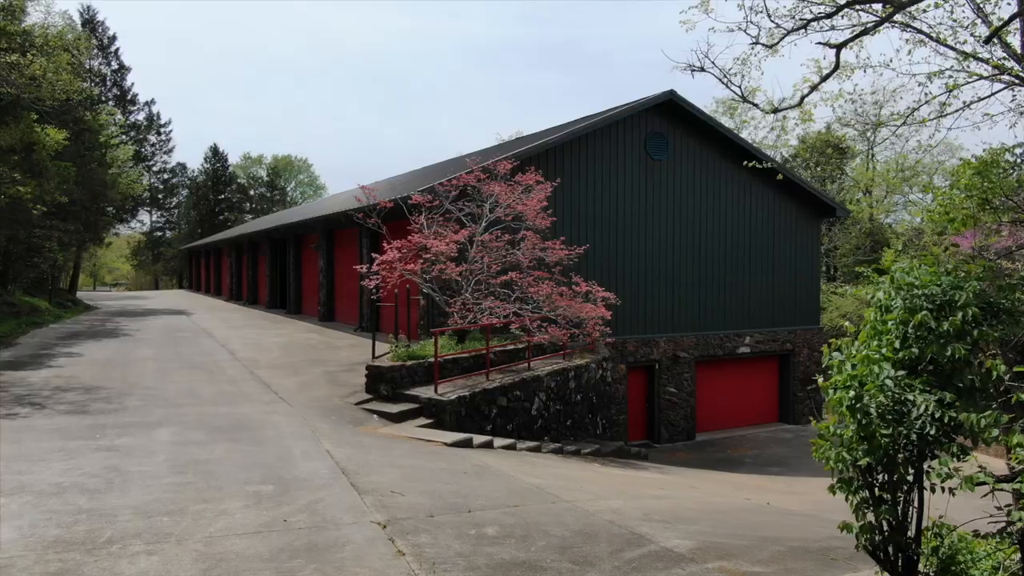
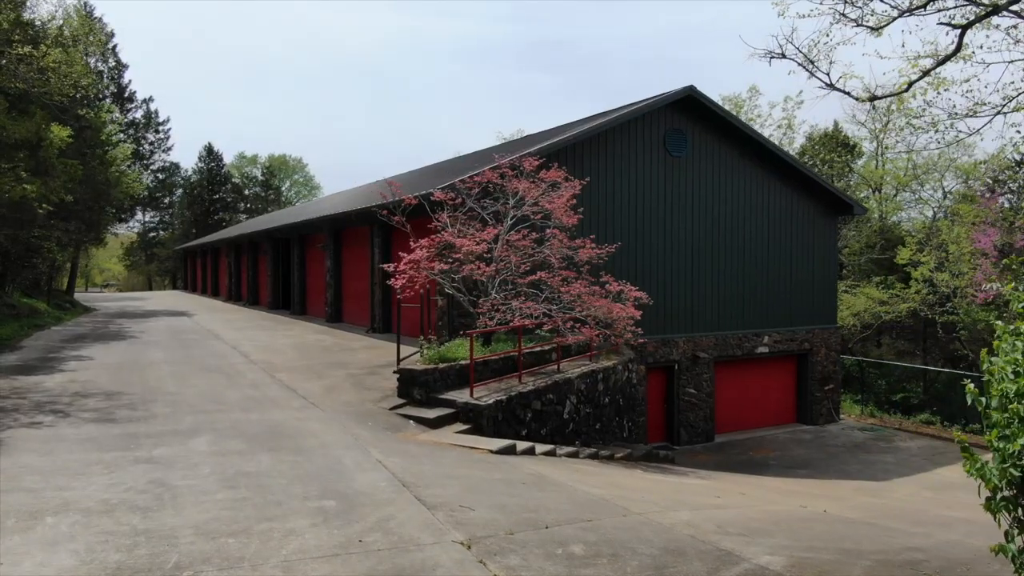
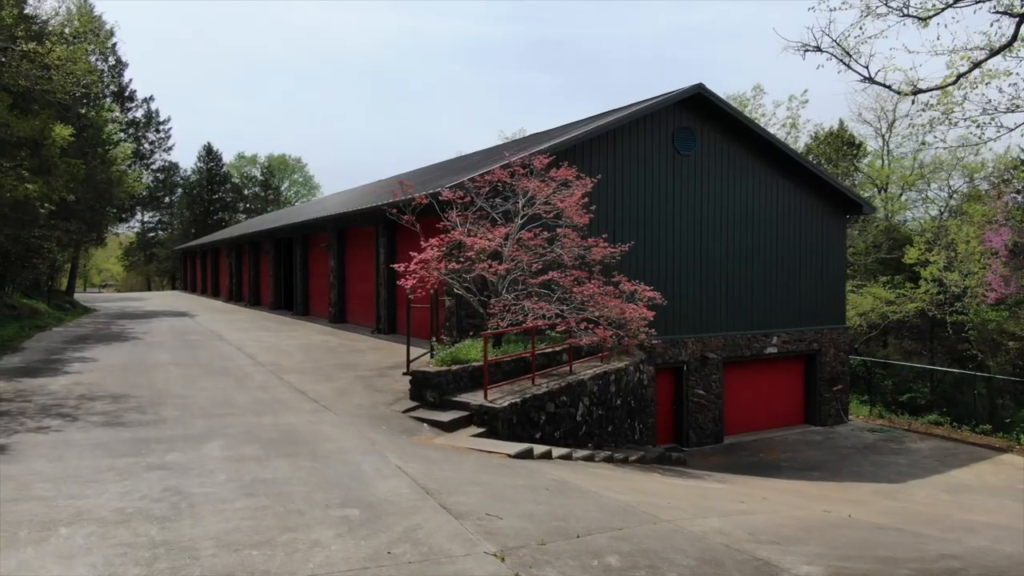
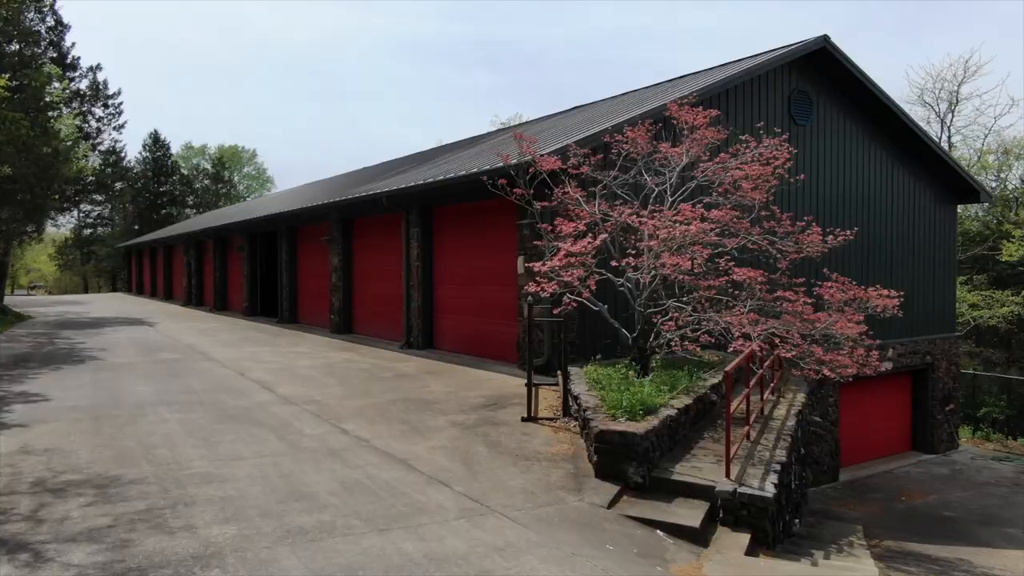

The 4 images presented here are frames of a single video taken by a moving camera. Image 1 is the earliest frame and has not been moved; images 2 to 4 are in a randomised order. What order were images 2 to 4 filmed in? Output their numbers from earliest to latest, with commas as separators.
2, 3, 4
